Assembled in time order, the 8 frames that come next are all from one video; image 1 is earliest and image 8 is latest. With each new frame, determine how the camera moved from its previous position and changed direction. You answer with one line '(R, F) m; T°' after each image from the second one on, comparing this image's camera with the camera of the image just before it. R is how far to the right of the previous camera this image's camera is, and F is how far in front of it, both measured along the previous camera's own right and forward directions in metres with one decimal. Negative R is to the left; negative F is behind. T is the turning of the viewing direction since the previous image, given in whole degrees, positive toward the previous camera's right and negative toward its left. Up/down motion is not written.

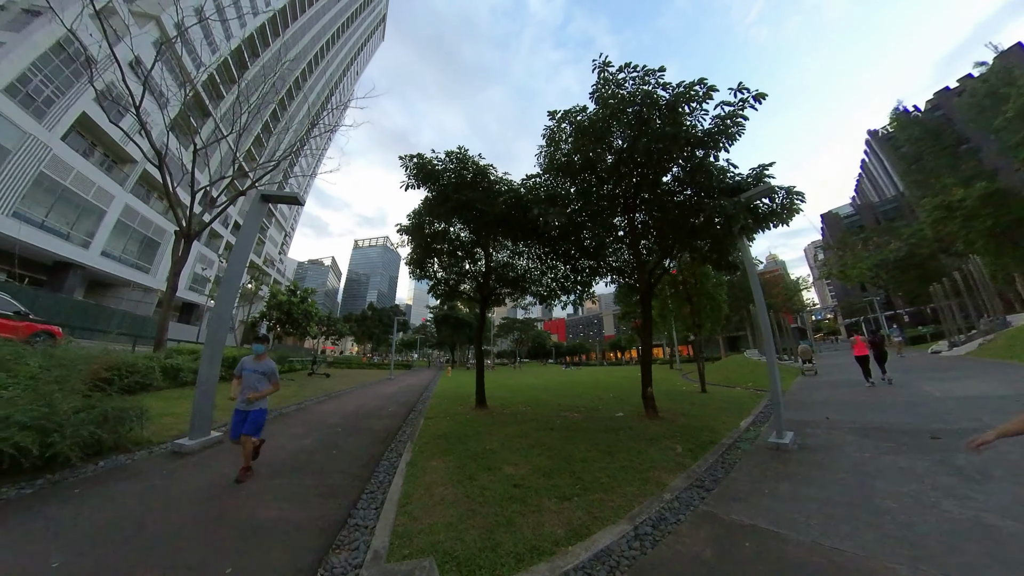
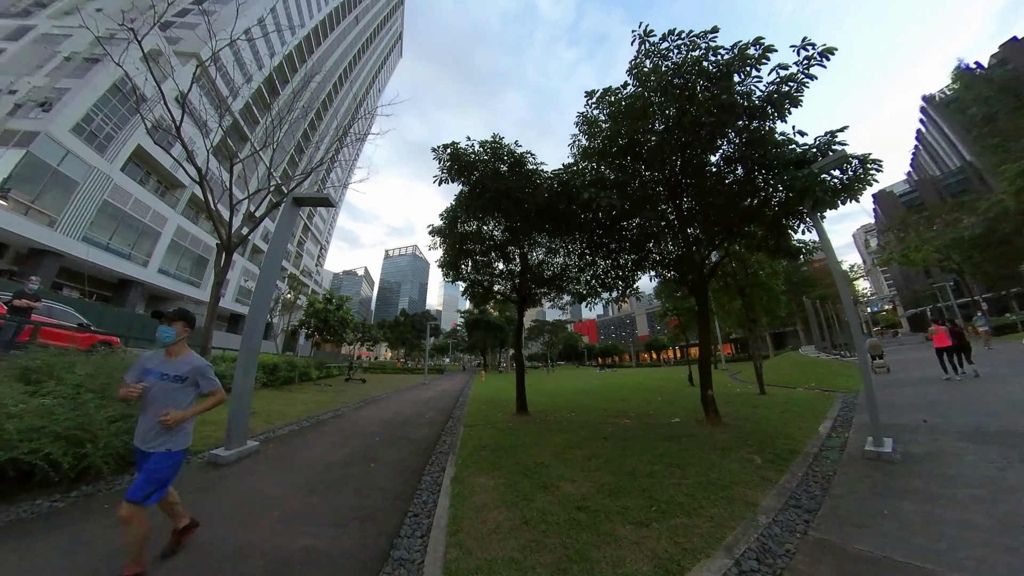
(-0.3, +0.6) m; -5°
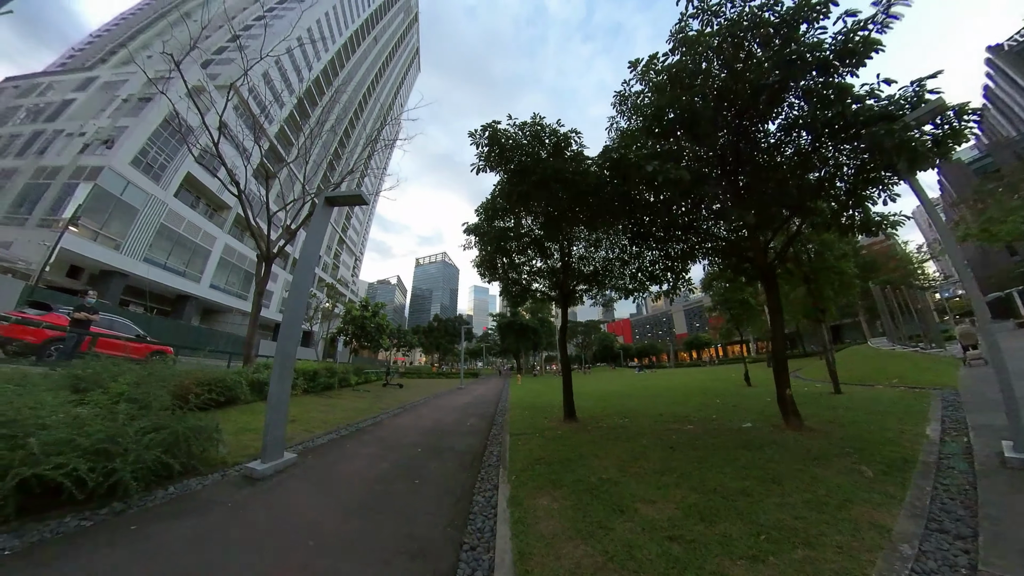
(-0.3, +0.6) m; -5°
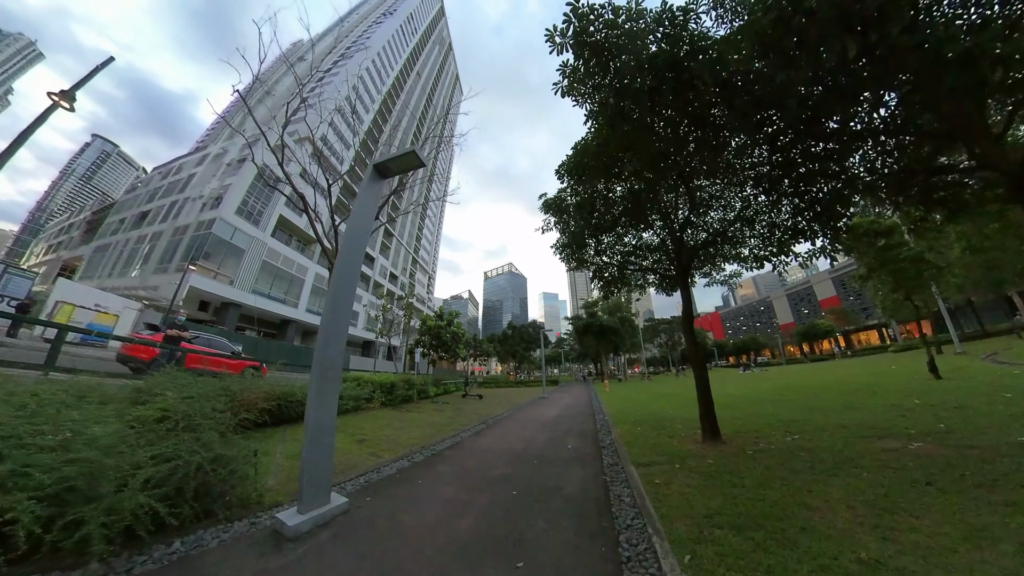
(-0.5, +1.7) m; -11°
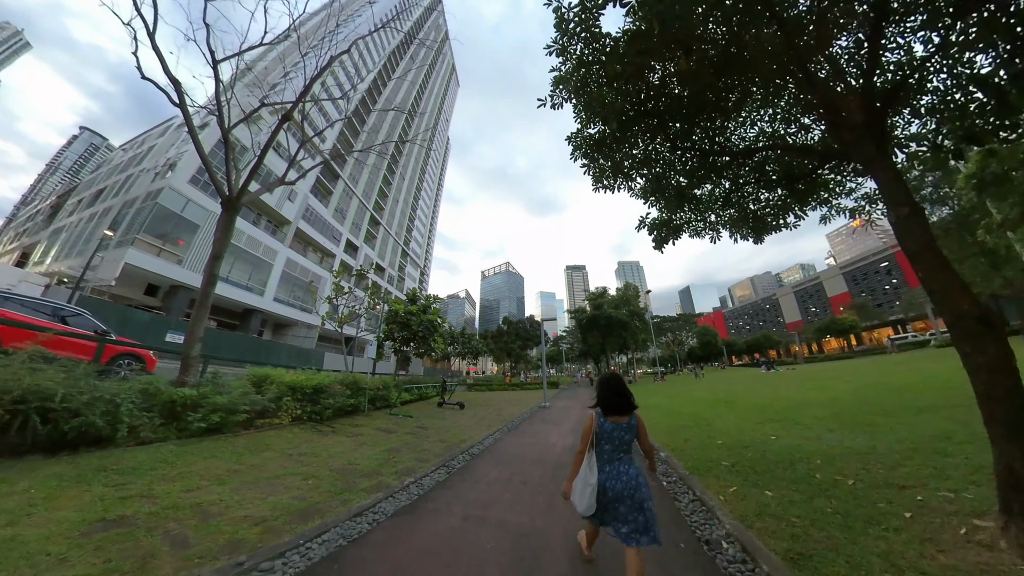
(+0.2, +3.8) m; +1°
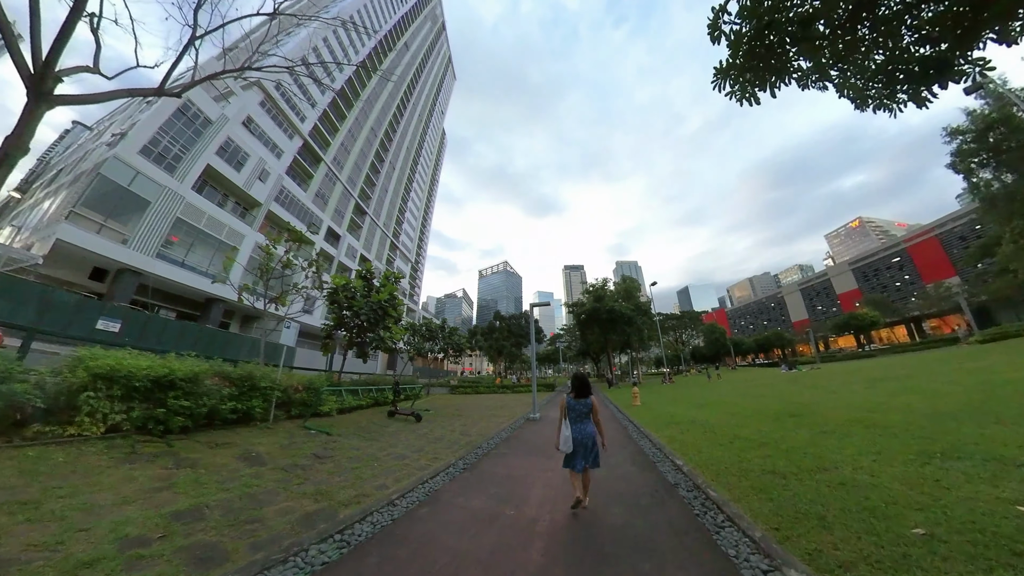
(+0.5, +2.7) m; 0°
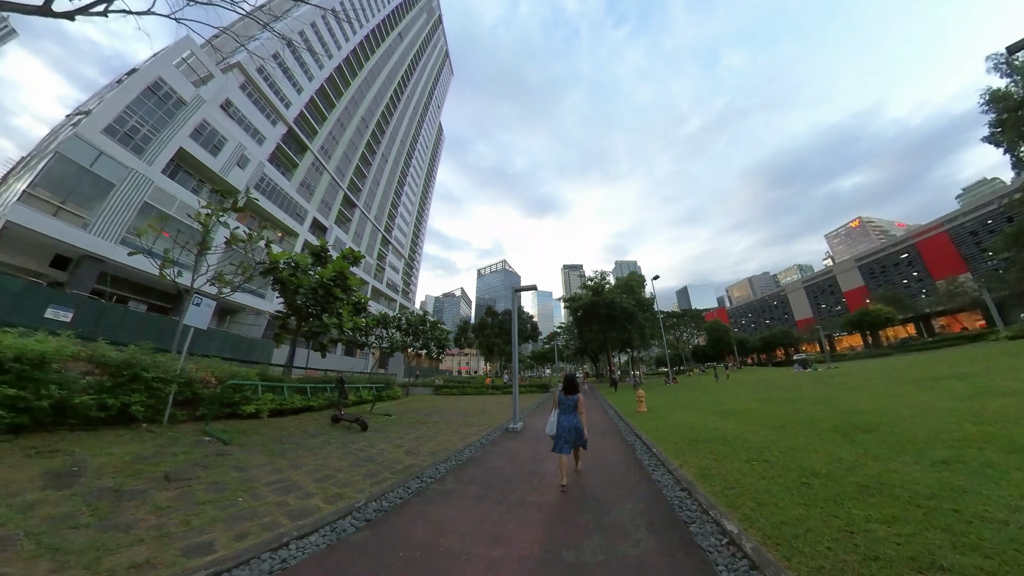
(+0.4, +1.6) m; 0°
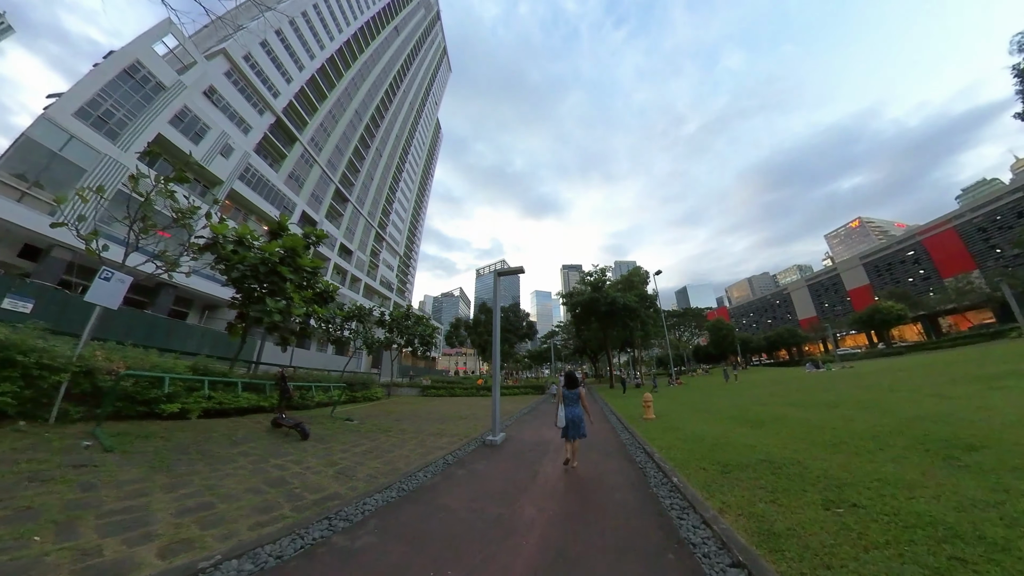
(+0.3, +1.2) m; 0°
